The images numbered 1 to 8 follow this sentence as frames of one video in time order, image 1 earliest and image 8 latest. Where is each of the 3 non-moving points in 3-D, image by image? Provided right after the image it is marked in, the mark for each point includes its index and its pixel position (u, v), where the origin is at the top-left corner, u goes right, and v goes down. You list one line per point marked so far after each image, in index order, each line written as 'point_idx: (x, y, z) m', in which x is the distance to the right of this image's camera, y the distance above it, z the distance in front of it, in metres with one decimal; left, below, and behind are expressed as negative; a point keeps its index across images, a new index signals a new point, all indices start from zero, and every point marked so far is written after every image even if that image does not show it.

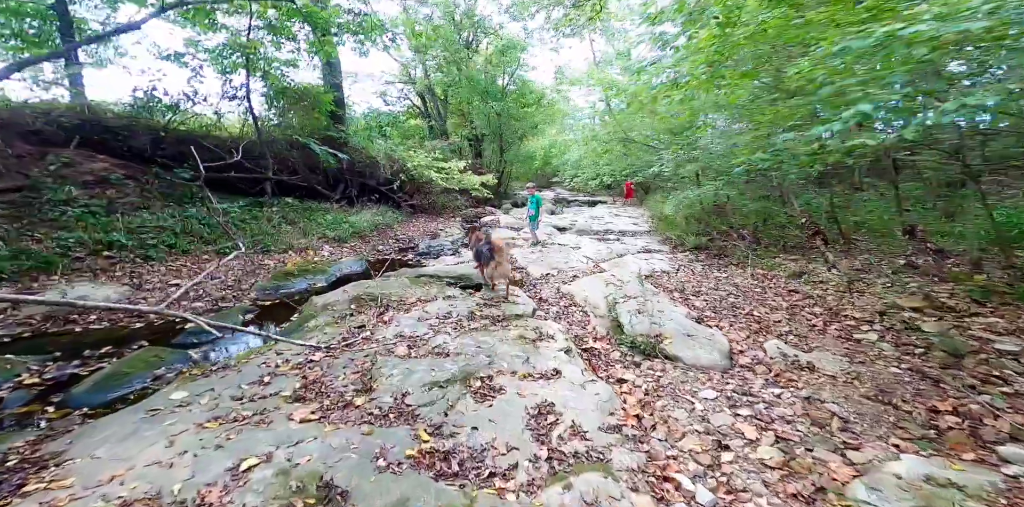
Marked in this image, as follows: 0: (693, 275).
0: (+3.3, -0.4, +7.6) m
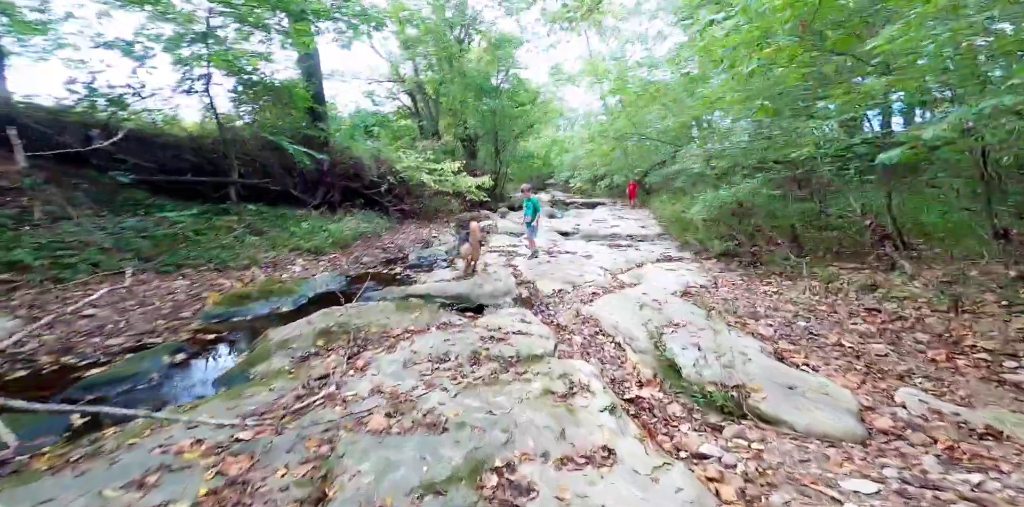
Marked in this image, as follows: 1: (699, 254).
0: (+3.4, -0.5, +6.3) m
1: (+4.2, 0.0, +9.4) m
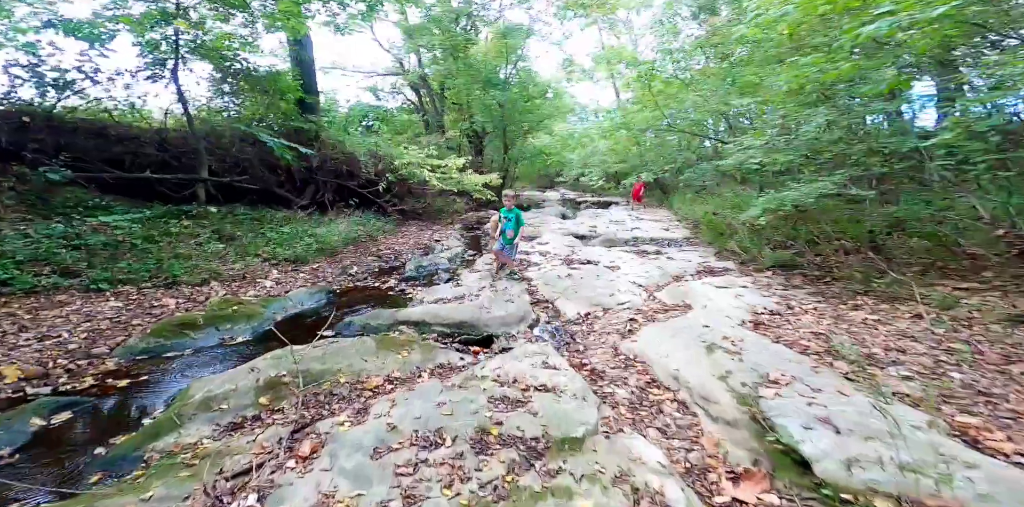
0: (+3.6, -0.7, +4.9) m
1: (+4.5, -0.2, +8.0) m
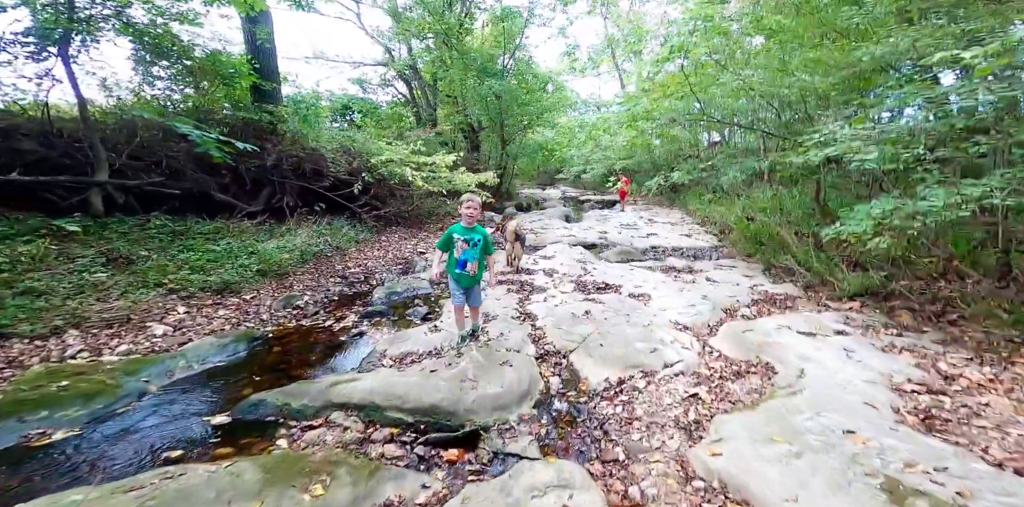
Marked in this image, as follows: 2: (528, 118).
0: (+3.6, -1.0, +3.1) m
1: (+4.5, -0.5, +6.1) m
2: (+0.7, +5.9, +18.4) m
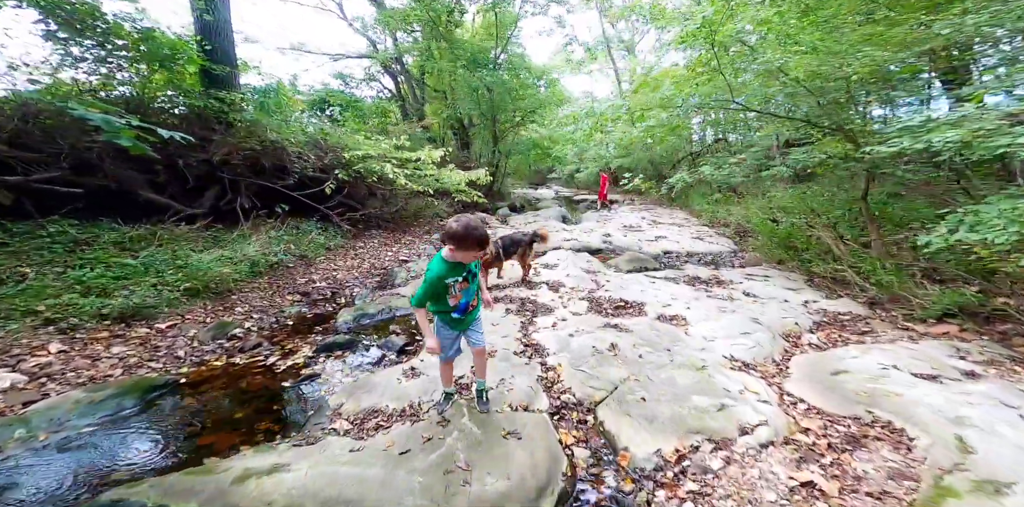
0: (+3.7, -1.1, +1.9) m
1: (+4.5, -0.6, +5.0) m
2: (+0.4, +5.7, +17.2) m
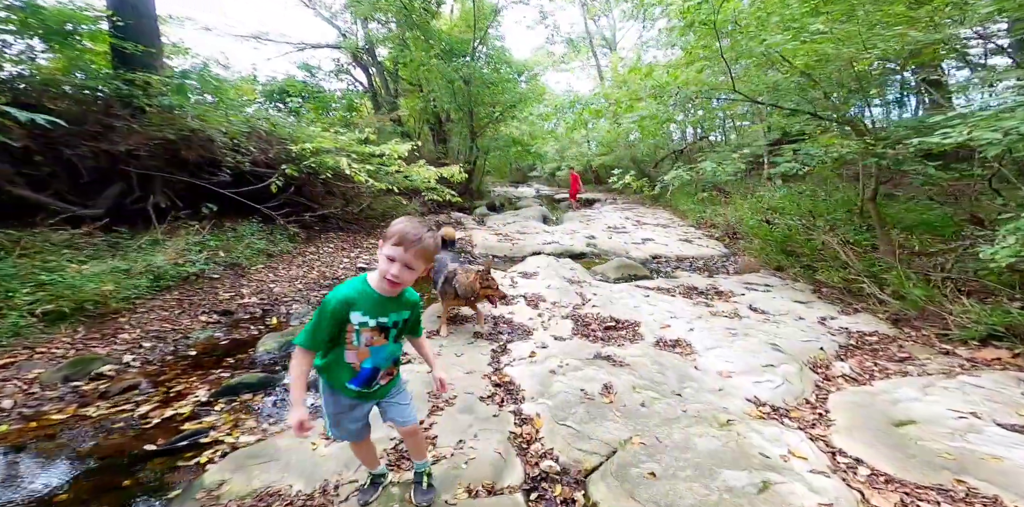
0: (+3.5, -1.2, +1.2) m
1: (+4.2, -0.7, +4.3) m
2: (-0.4, +5.6, +16.3) m
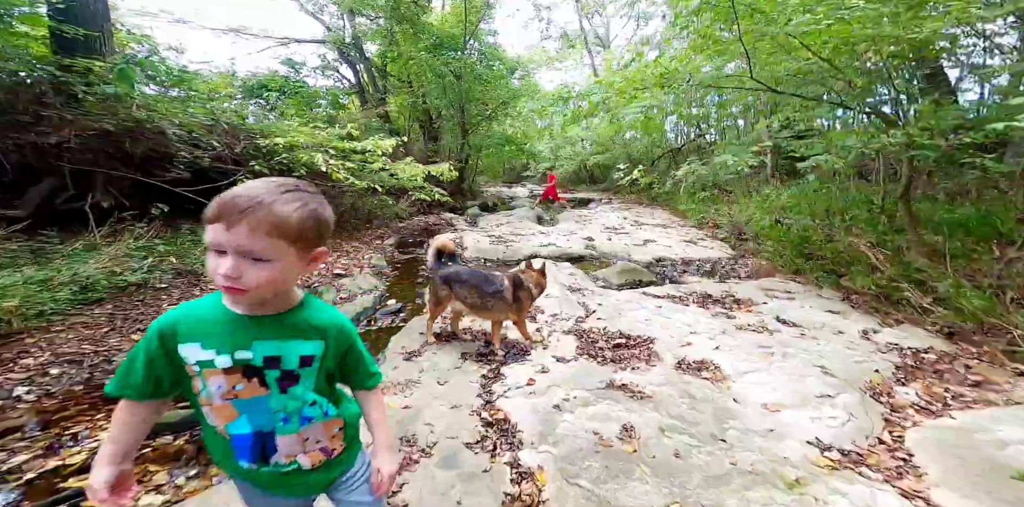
0: (+3.5, -1.3, +0.7) m
1: (+4.1, -0.7, +3.8) m
2: (-0.7, +5.5, +15.7) m
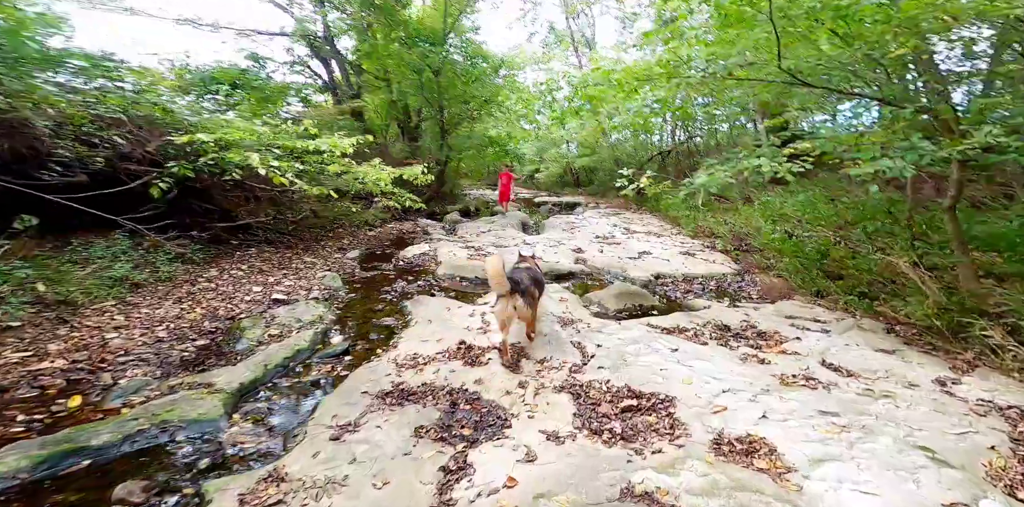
0: (+3.4, -1.5, -0.1) m
1: (+3.9, -0.9, +3.0) m
2: (-1.3, +5.2, +14.8) m
